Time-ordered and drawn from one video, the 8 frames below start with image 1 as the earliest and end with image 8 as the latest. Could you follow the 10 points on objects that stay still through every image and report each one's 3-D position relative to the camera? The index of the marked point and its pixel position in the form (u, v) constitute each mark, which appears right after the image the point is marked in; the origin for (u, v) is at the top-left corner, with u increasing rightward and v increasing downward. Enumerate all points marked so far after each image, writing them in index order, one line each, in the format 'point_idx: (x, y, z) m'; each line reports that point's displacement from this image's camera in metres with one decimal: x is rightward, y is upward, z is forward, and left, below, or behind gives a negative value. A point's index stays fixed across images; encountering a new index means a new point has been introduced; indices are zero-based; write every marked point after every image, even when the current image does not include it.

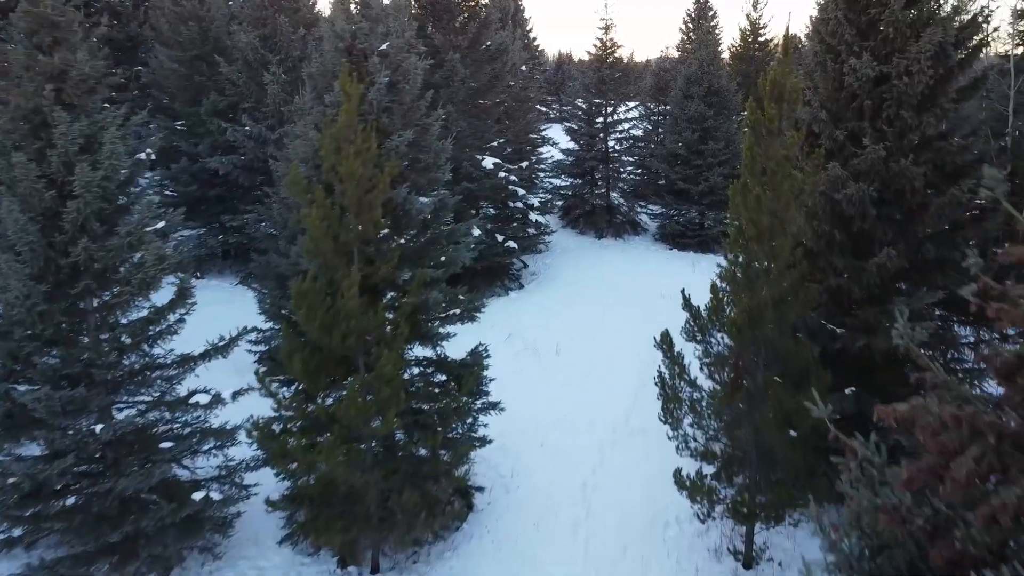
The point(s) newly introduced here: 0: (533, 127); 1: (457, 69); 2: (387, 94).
0: (+0.5, +3.7, +19.0) m
1: (-1.0, +3.9, +14.7) m
2: (-1.2, +1.8, +7.6) m
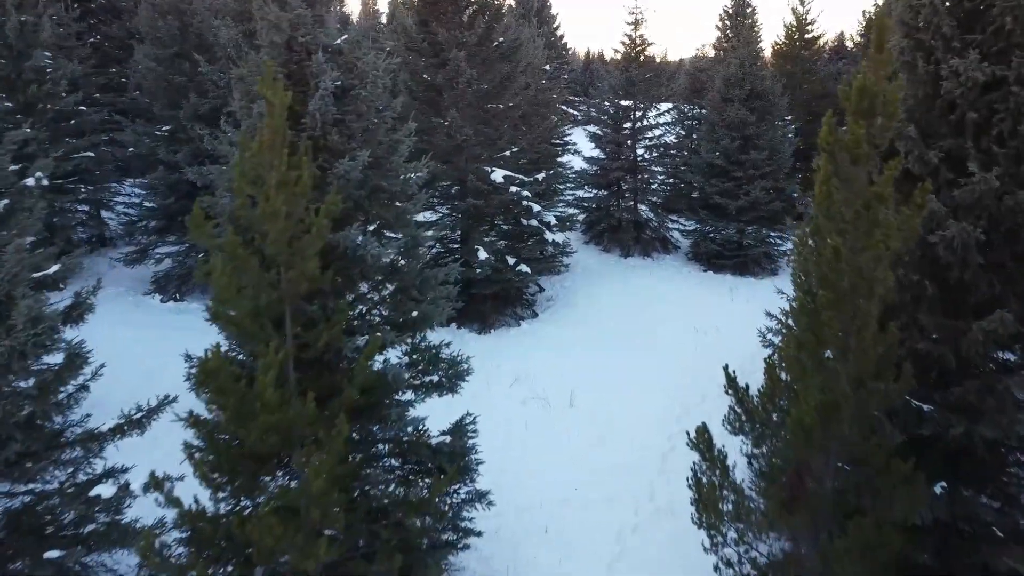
0: (+0.8, +3.2, +17.1) m
1: (-0.8, +3.4, +12.8) m
2: (-1.3, +1.3, +5.8) m
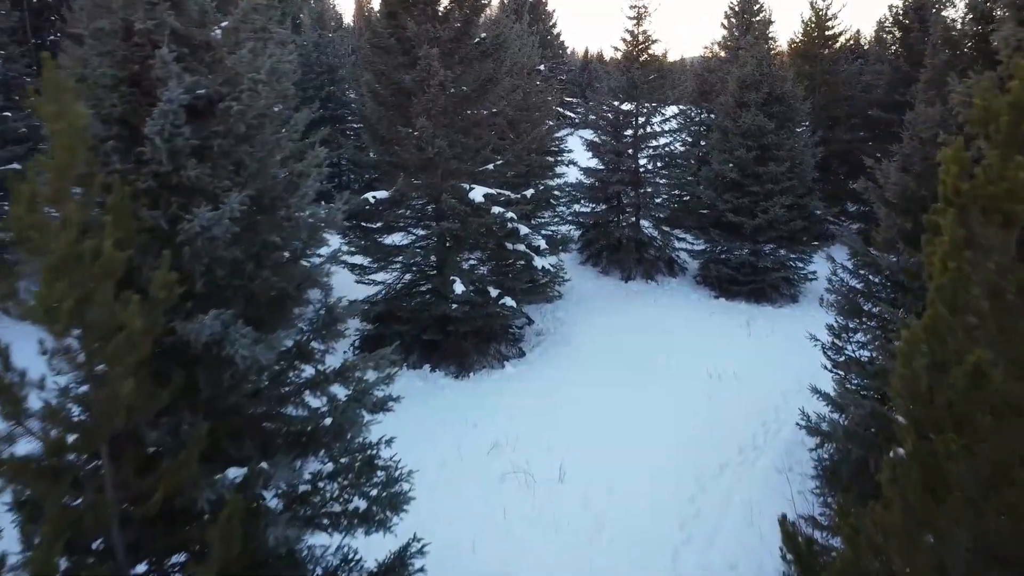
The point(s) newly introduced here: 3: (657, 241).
0: (+0.6, +2.7, +15.2) m
1: (-1.0, +2.9, +10.9) m
2: (-1.5, +0.8, +3.8) m
3: (+2.8, +0.9, +16.1) m
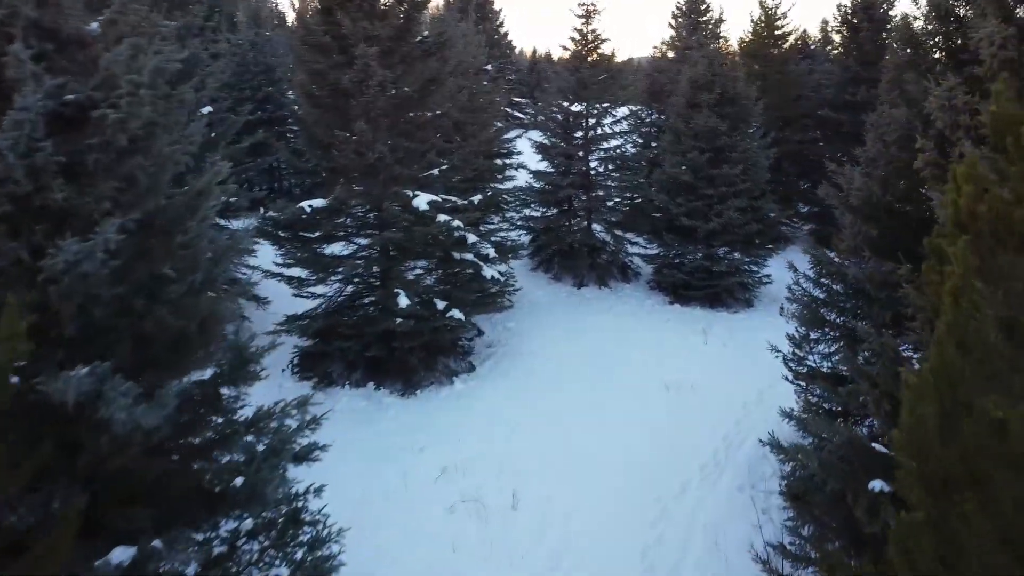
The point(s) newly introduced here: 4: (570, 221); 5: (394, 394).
0: (-0.4, +2.6, +14.6) m
1: (-1.7, +2.7, +10.2) m
2: (-1.8, +0.6, +3.2) m
3: (+1.9, +0.8, +15.7) m
4: (+1.1, +1.3, +15.8) m
5: (-1.6, -1.4, +11.1) m
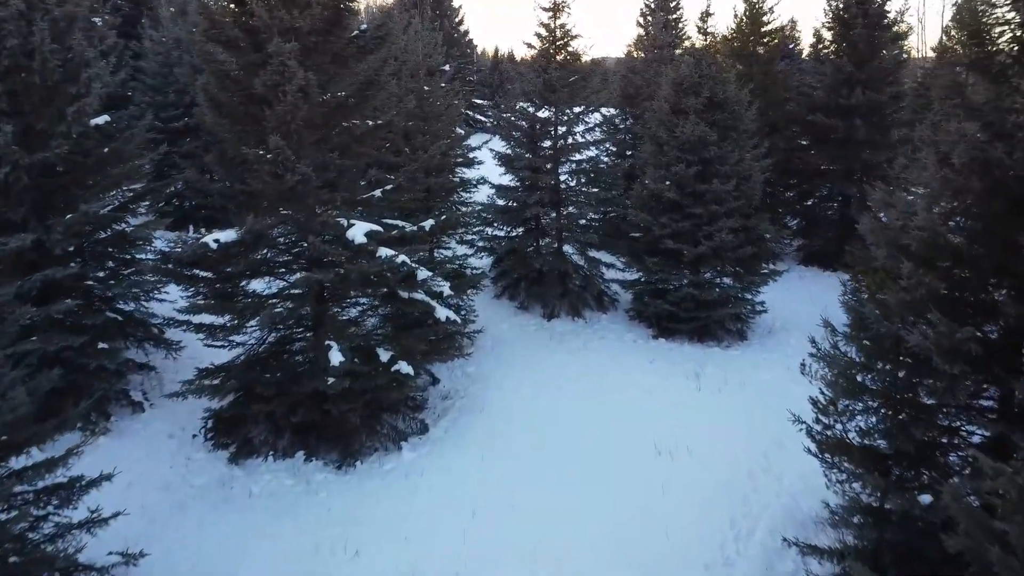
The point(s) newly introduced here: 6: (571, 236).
0: (-1.0, +2.0, +12.6) m
1: (-2.2, +2.2, +8.2) m
2: (-1.9, 0.0, +1.1) m
3: (+1.2, +0.3, +13.8) m
4: (+0.4, +0.8, +13.9) m
5: (-2.0, -2.0, +9.1) m
6: (+1.0, +0.9, +13.6) m
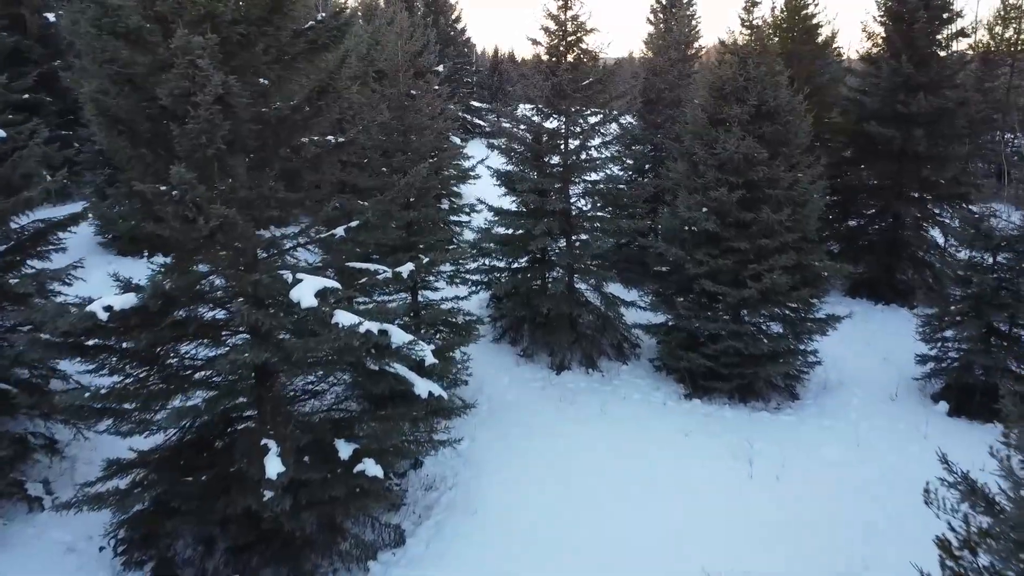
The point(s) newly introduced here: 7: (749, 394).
0: (-1.0, +1.4, +10.3) m
1: (-2.2, +1.5, +5.9) m
2: (-1.9, -0.6, -1.2) m
3: (+1.2, -0.3, +11.5) m
4: (+0.5, +0.1, +11.6) m
5: (-2.0, -2.6, +6.8) m
6: (+1.0, +0.2, +11.3) m
7: (+3.1, -1.4, +10.7) m
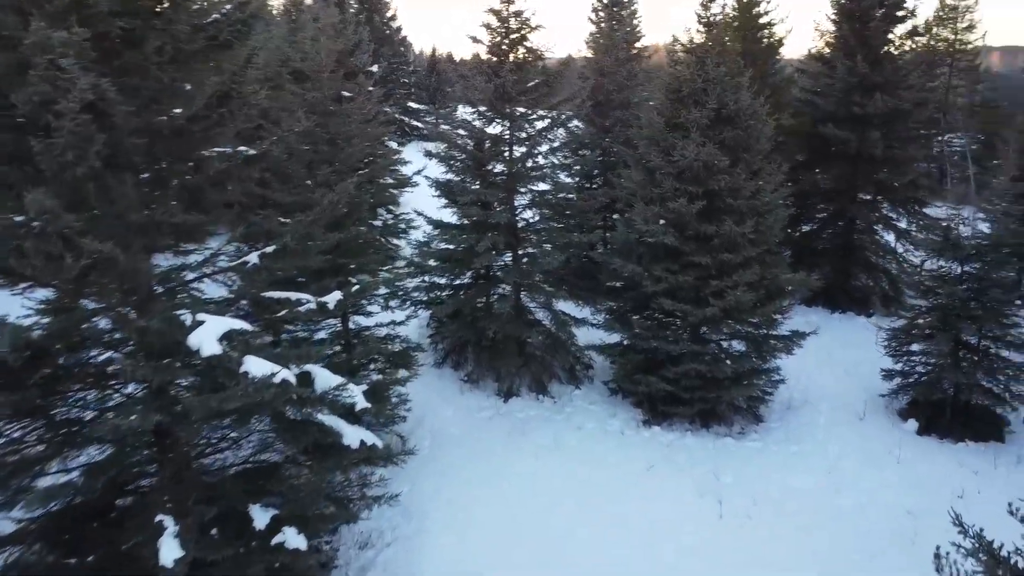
0: (-1.7, +1.1, +9.3) m
1: (-2.5, +1.2, +4.8) m
2: (-1.7, -0.9, -2.2) m
3: (+0.5, -0.6, +10.6) m
4: (-0.3, -0.1, +10.7) m
5: (-2.4, -2.9, +5.7) m
6: (+0.3, 0.0, +10.4) m
7: (+2.4, -1.6, +10.0) m
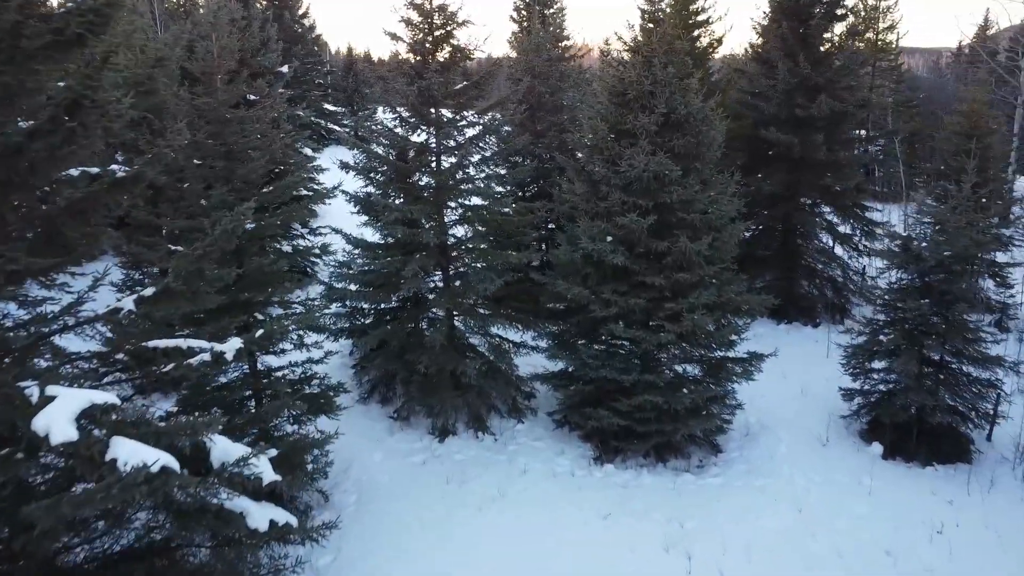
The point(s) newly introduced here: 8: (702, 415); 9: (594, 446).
0: (-2.4, +0.8, +8.1) m
1: (-2.8, +0.9, +3.5) m
2: (-1.3, -1.2, -3.4) m
3: (-0.3, -0.9, +9.6) m
4: (-1.1, -0.4, +9.6) m
5: (-2.6, -3.3, +4.4) m
6: (-0.5, -0.3, +9.4) m
7: (+1.7, -1.8, +9.1) m
8: (+2.0, -1.3, +8.7) m
9: (+0.9, -1.8, +9.3) m
